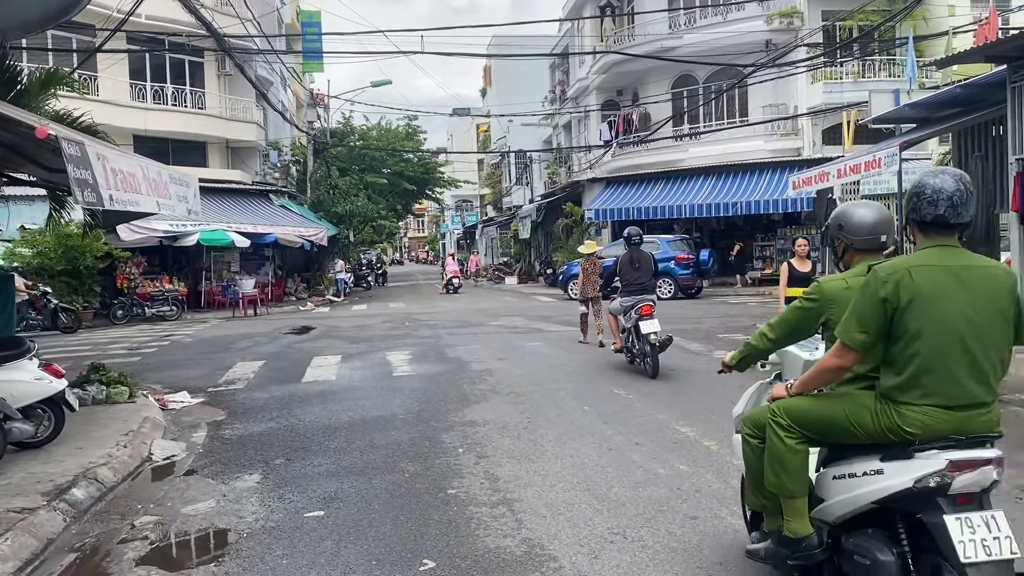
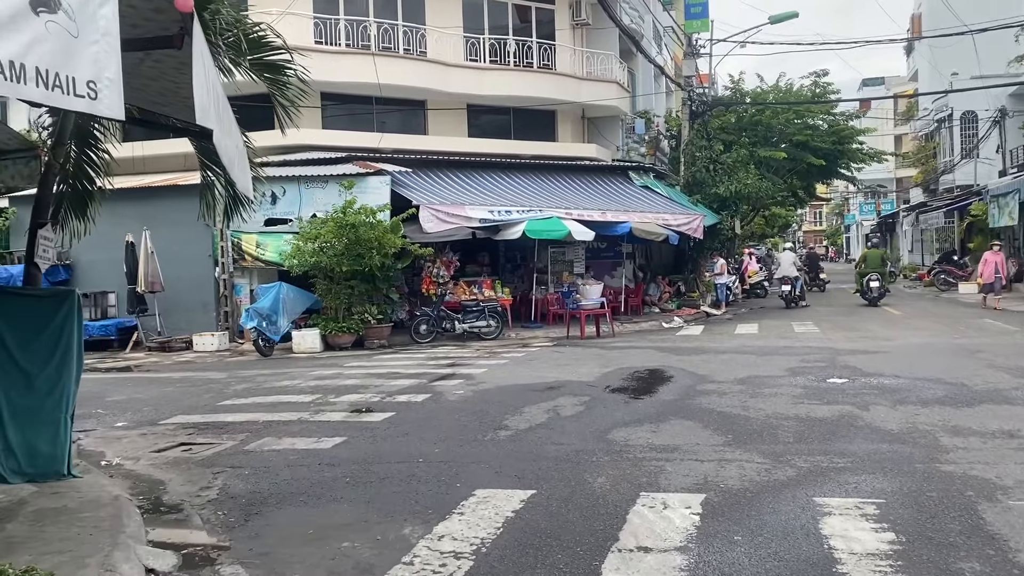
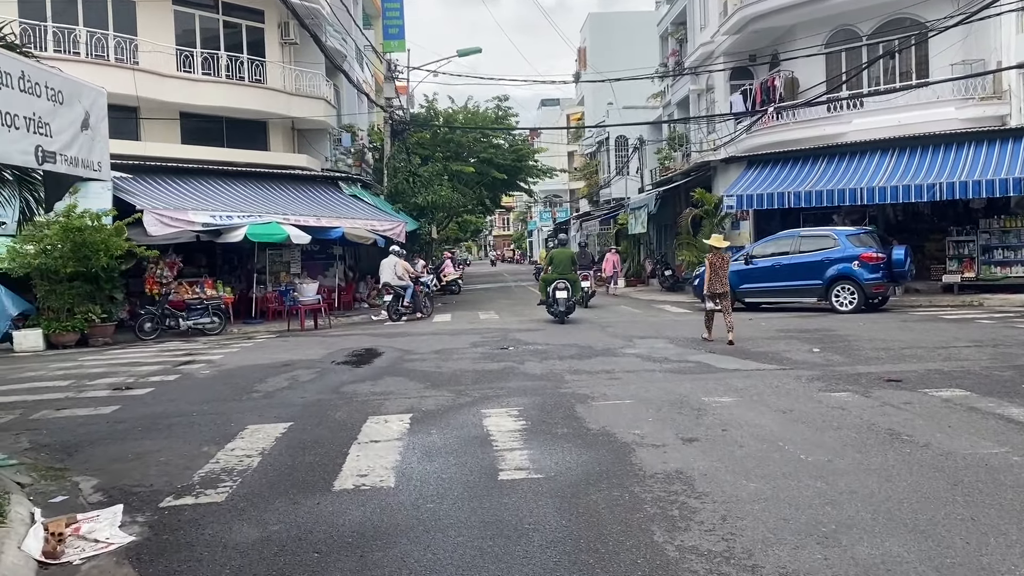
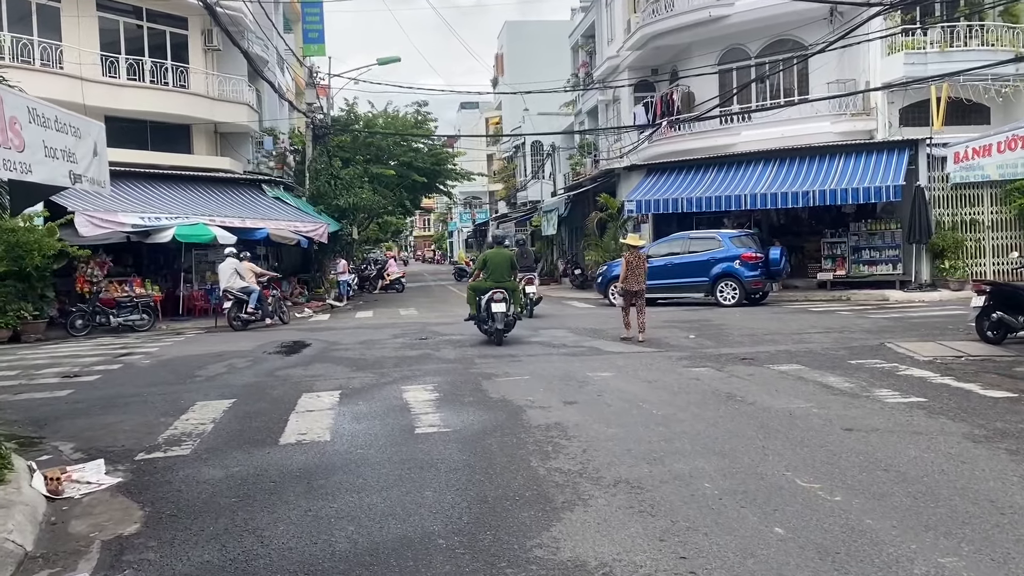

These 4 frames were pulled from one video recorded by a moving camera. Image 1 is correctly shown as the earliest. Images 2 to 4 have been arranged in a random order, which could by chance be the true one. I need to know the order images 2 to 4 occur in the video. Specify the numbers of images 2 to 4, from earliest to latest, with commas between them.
4, 3, 2
